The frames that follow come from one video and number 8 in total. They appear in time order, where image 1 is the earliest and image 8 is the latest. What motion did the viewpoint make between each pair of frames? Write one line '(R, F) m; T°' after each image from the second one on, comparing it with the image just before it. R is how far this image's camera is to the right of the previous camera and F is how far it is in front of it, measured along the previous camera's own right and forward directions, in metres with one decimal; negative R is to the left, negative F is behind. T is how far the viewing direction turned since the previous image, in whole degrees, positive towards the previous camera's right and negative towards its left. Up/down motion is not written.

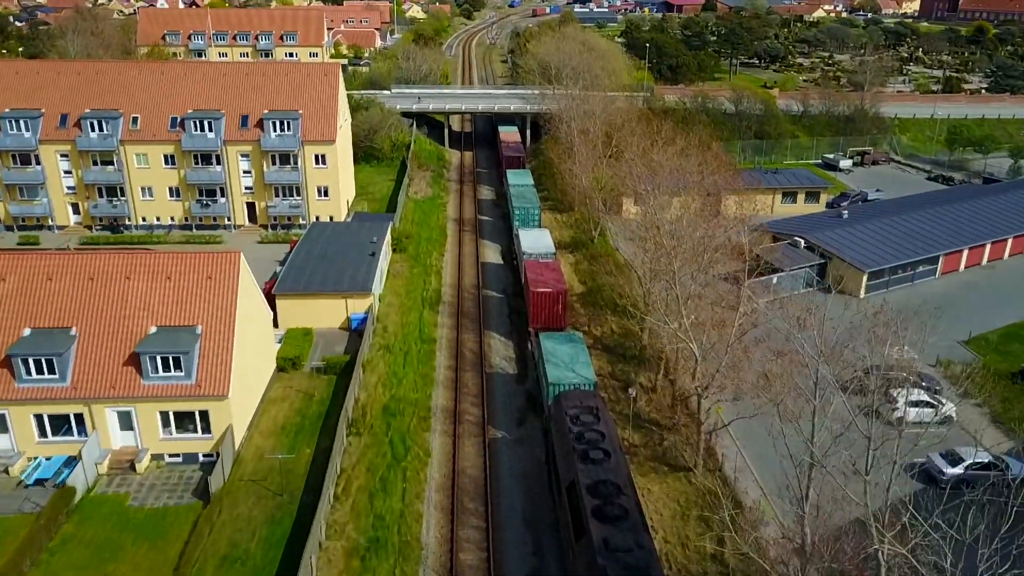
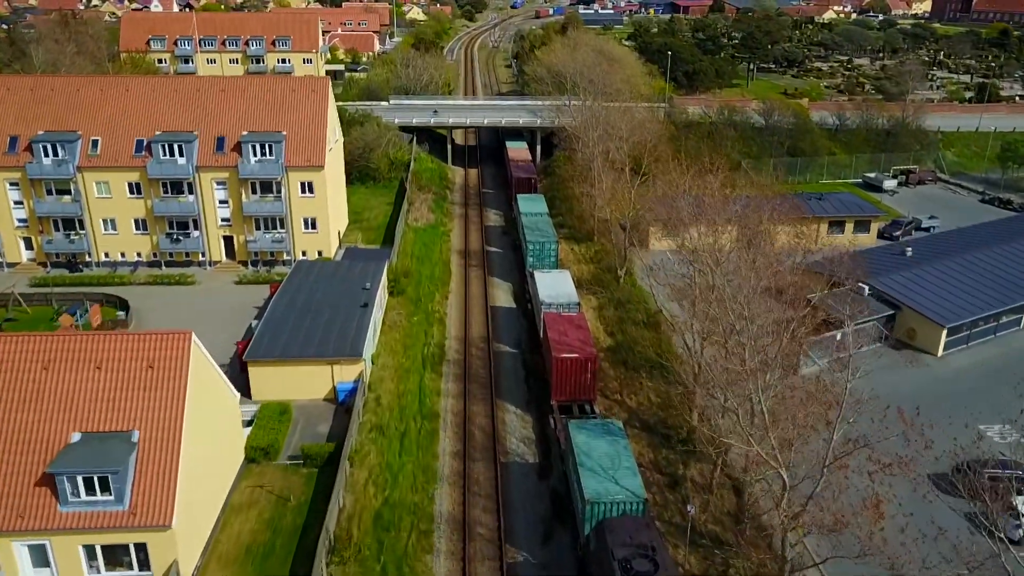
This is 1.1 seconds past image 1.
(-0.7, +6.0) m; 0°
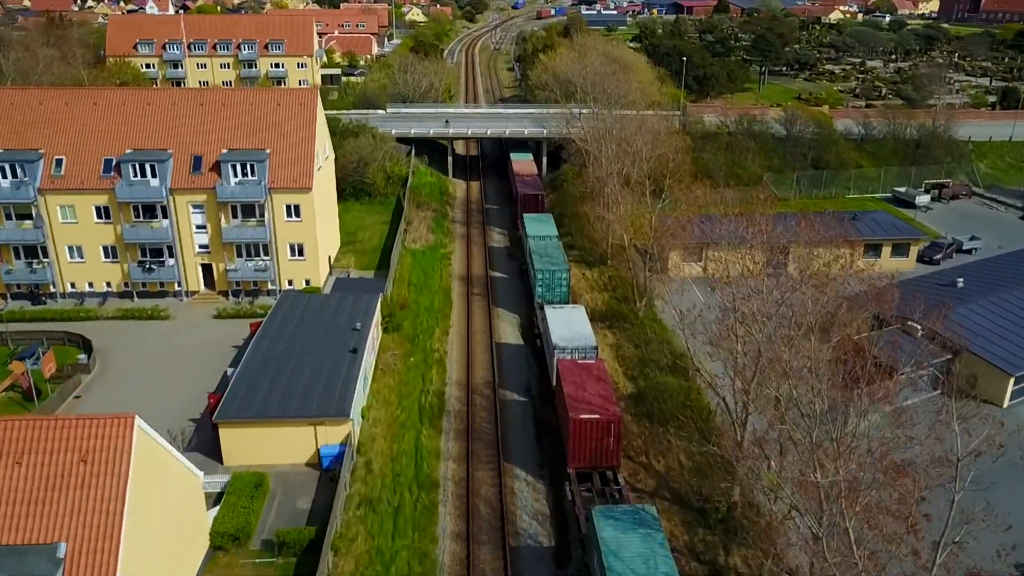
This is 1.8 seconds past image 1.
(-0.3, +4.0) m; 0°
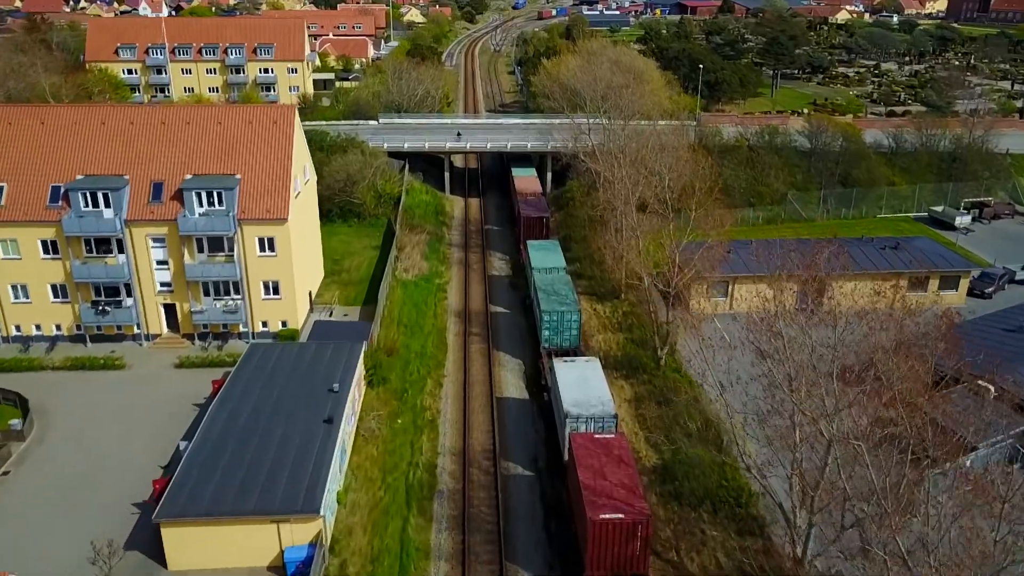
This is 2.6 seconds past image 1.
(-0.1, +4.7) m; 0°
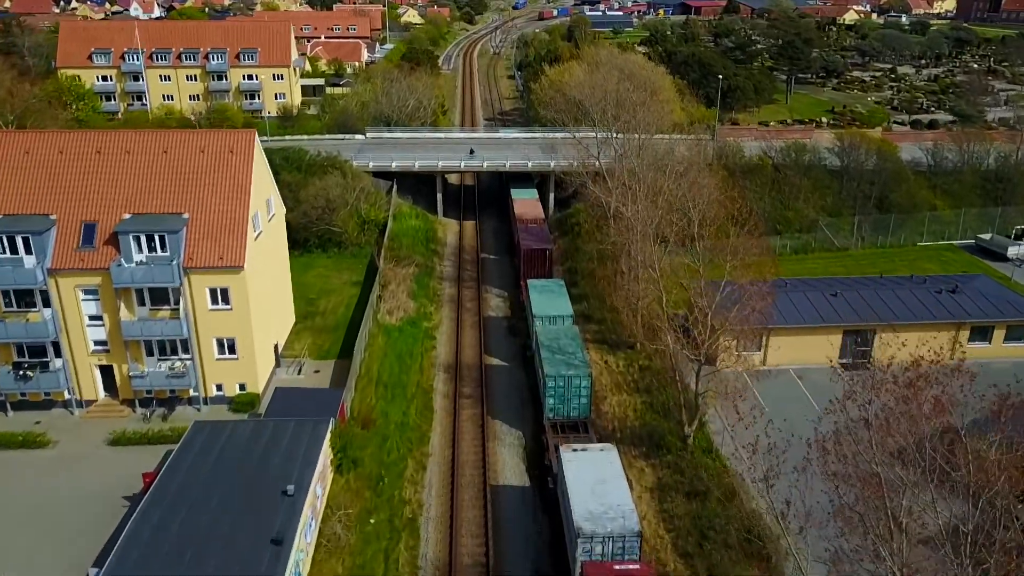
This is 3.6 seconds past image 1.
(+0.1, +5.4) m; 0°
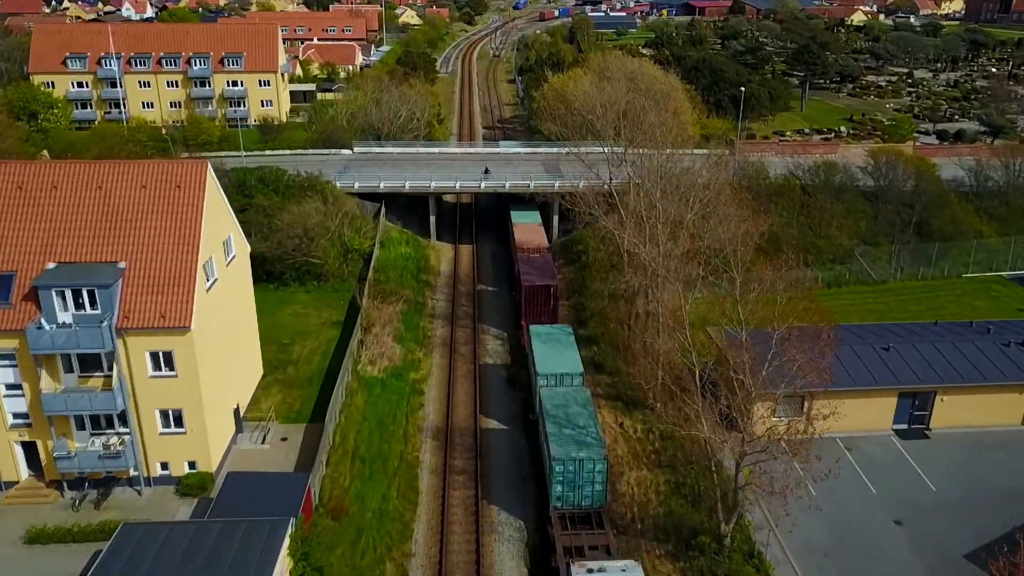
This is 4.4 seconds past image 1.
(0.0, +4.8) m; 0°
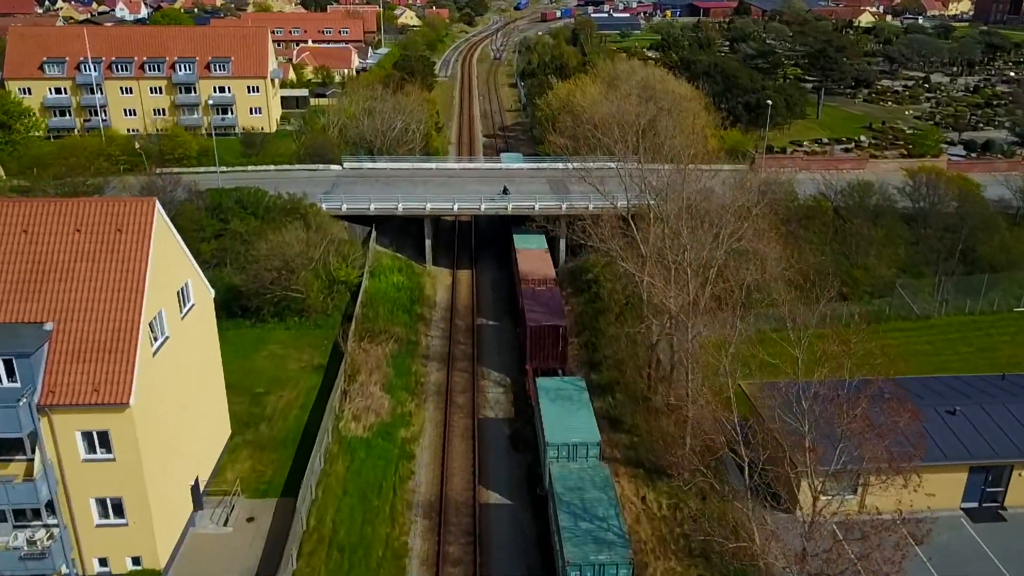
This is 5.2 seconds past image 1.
(-0.2, +4.1) m; 0°
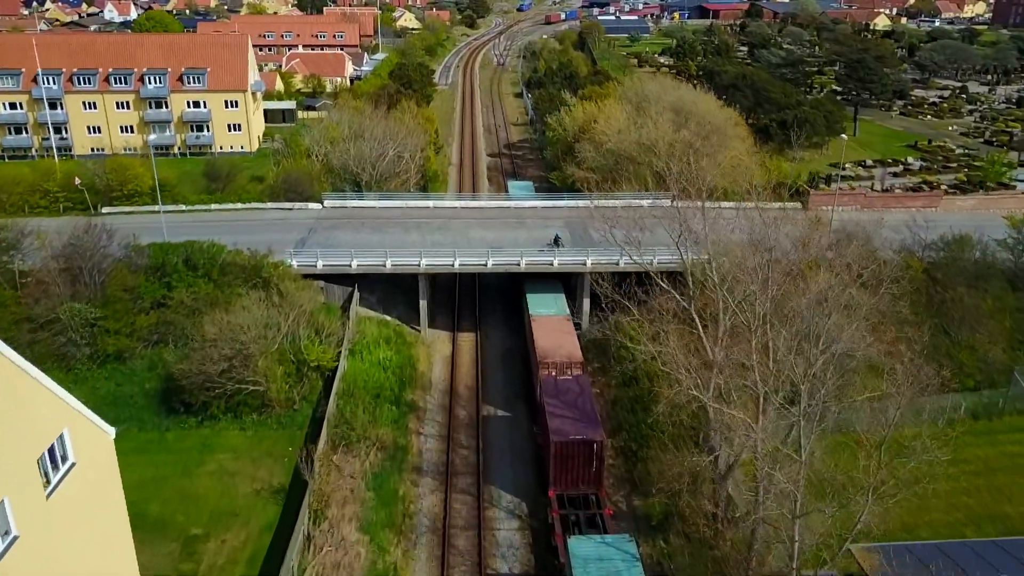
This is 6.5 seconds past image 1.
(-0.6, +7.8) m; 0°
